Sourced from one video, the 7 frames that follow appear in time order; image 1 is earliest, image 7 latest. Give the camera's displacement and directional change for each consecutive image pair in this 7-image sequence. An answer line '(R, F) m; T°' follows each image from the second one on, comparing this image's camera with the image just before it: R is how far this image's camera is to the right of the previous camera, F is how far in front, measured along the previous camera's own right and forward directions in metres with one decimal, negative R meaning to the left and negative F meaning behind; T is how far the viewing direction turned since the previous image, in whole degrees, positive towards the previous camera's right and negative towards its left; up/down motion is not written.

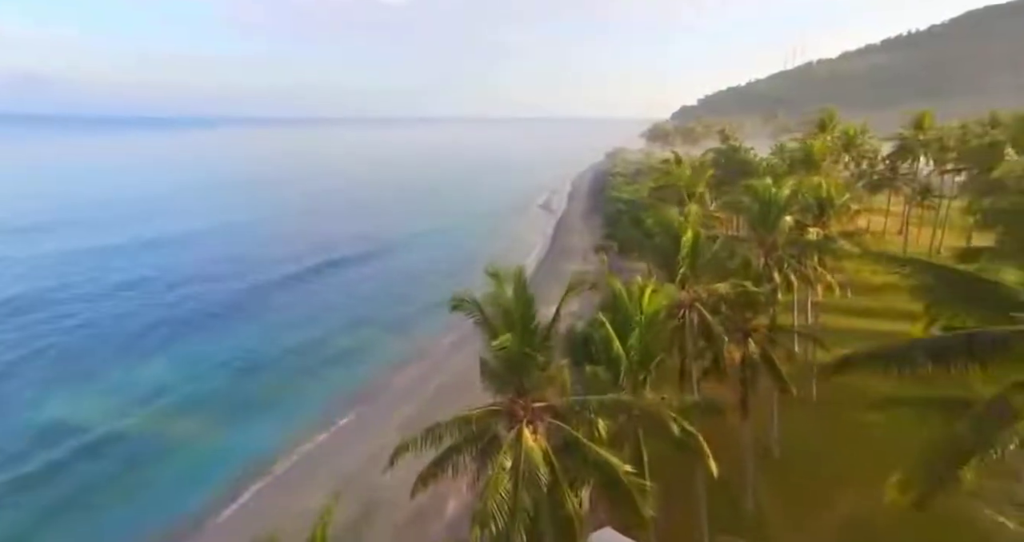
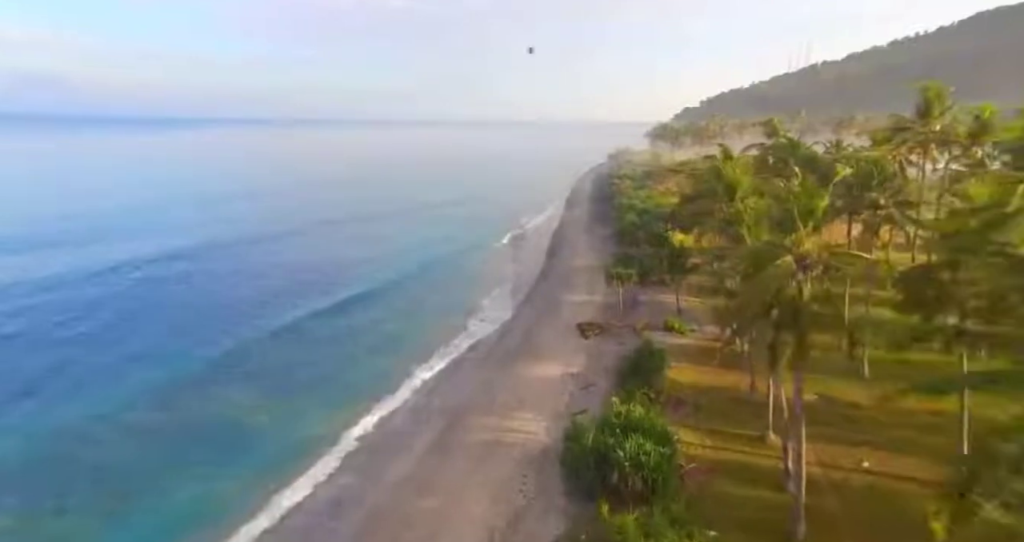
(+1.1, +12.4) m; 0°
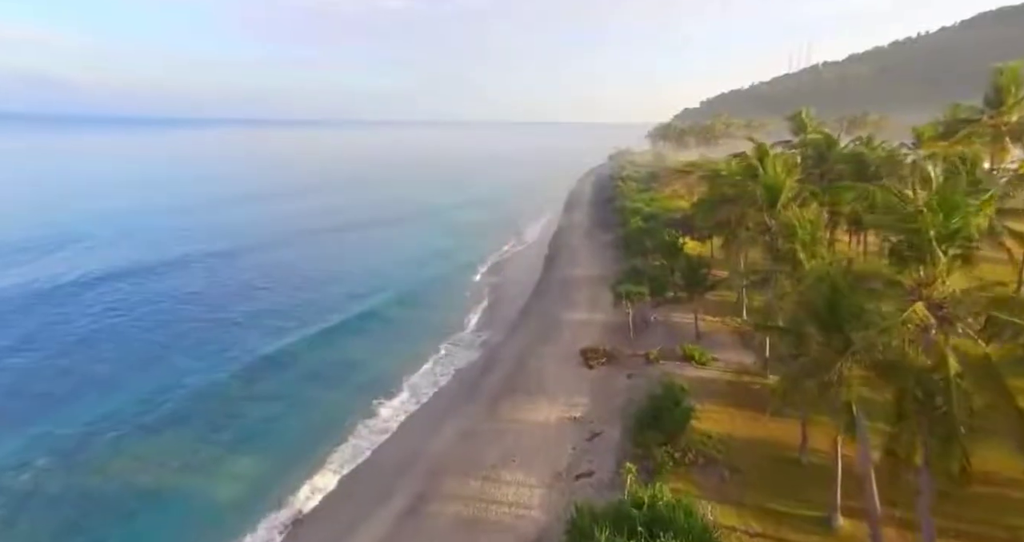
(+0.4, +5.1) m; 0°
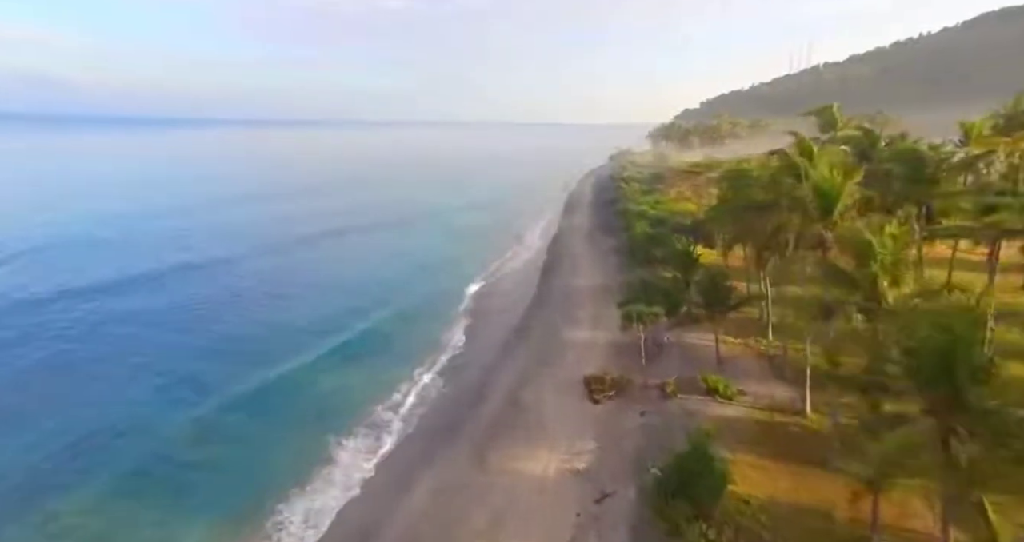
(+0.3, +4.2) m; 0°
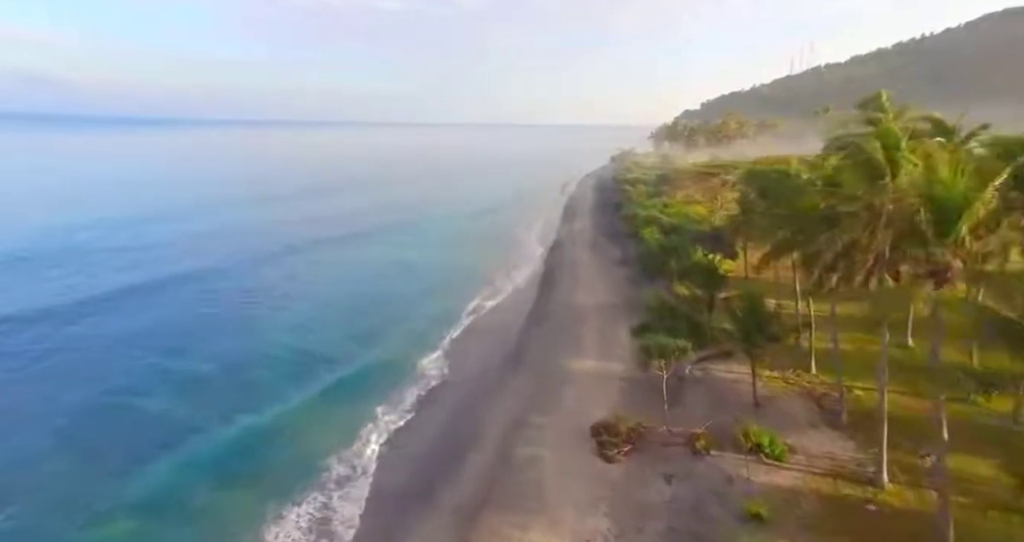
(+0.3, +4.9) m; 0°
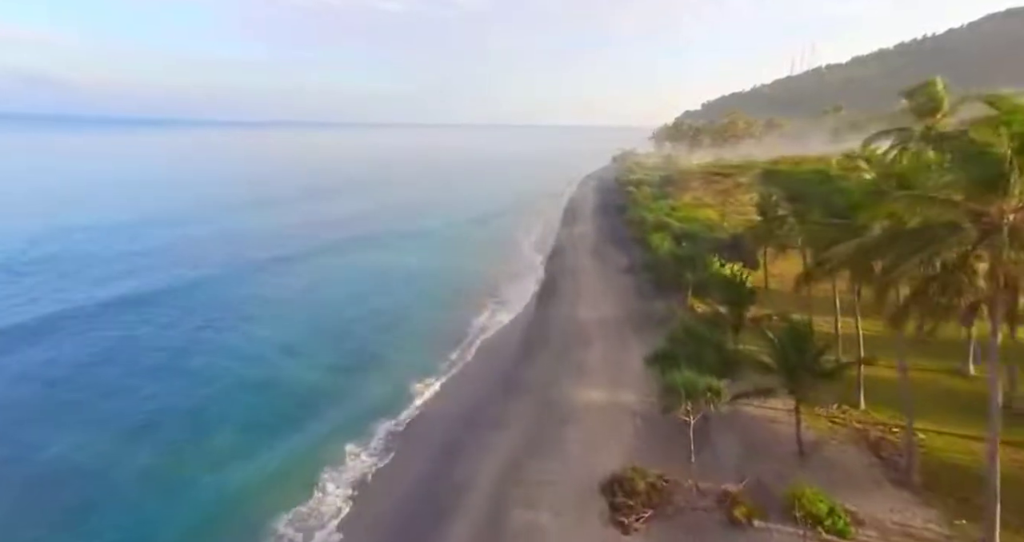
(+0.2, +3.9) m; 0°
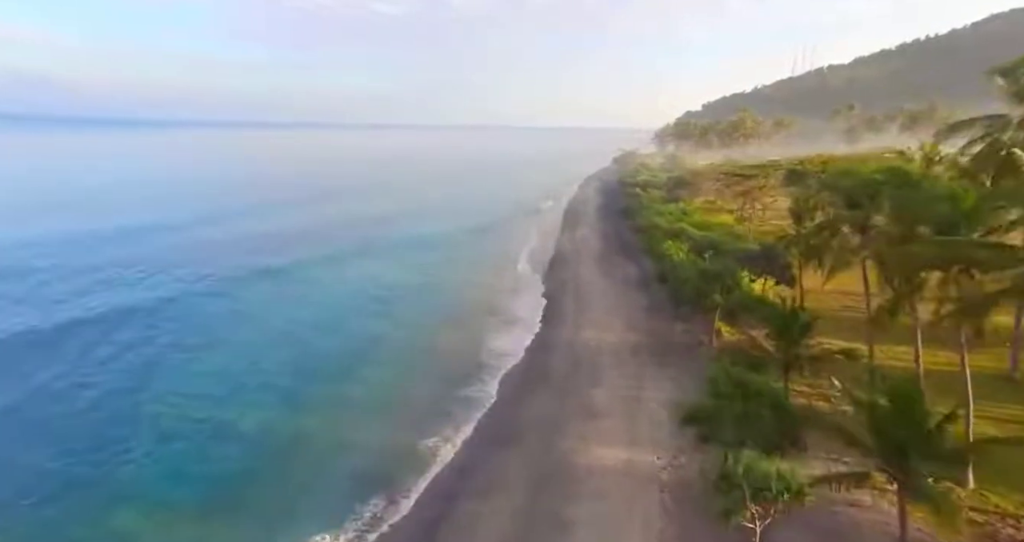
(+0.3, +5.5) m; 0°
